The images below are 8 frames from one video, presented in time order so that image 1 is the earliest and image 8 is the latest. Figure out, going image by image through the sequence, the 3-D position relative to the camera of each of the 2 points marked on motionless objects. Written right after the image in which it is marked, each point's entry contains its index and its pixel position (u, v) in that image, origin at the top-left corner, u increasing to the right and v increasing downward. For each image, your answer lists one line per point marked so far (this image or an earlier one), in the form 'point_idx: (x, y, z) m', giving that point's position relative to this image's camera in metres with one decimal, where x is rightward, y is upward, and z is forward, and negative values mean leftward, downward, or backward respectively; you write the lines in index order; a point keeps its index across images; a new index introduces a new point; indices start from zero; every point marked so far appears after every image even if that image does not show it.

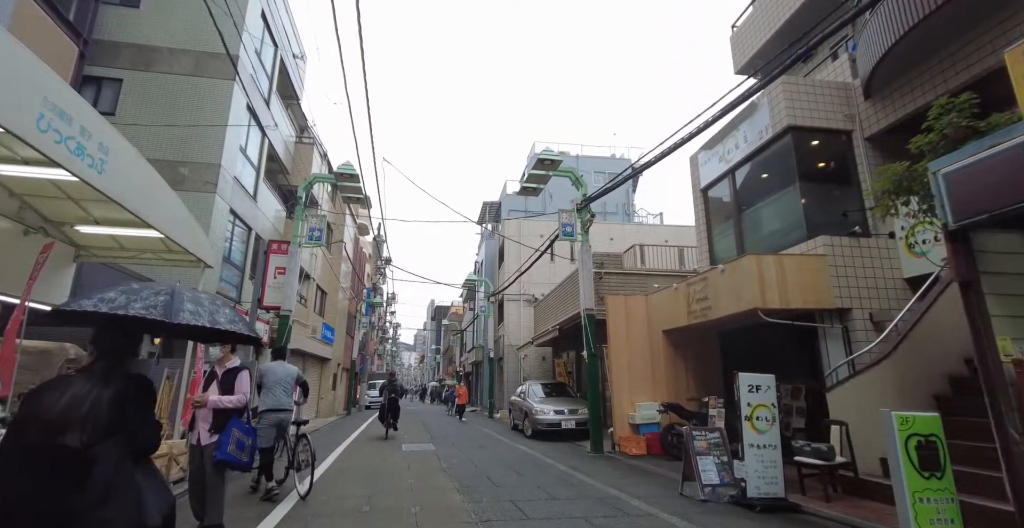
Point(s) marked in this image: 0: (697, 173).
0: (+4.6, +2.3, +12.1) m
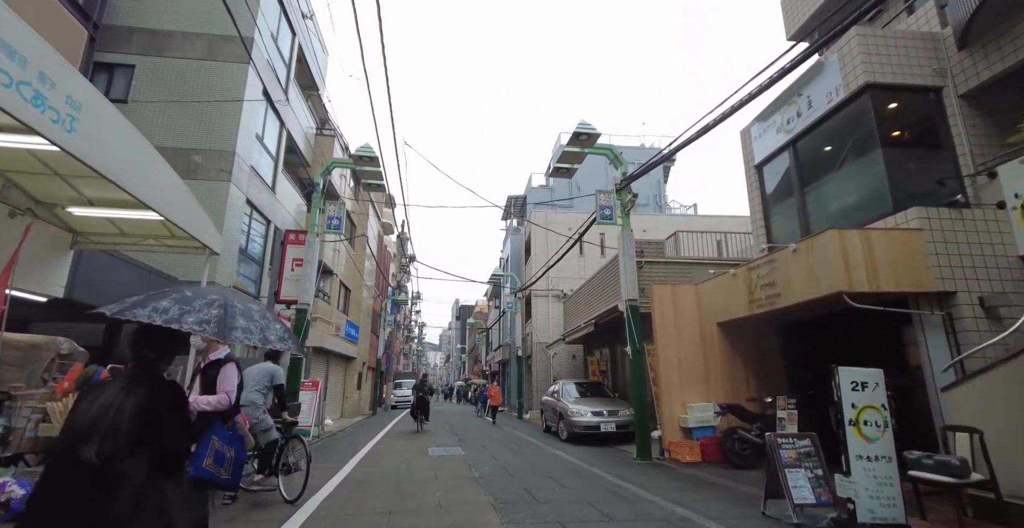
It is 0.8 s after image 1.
0: (+5.3, +2.6, +10.9) m
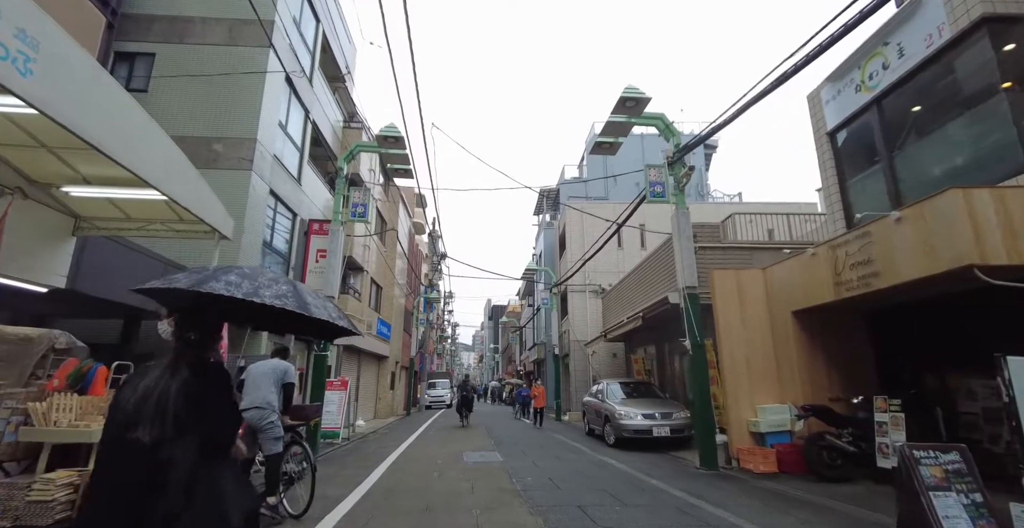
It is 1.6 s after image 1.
0: (+6.0, +2.9, +9.6) m
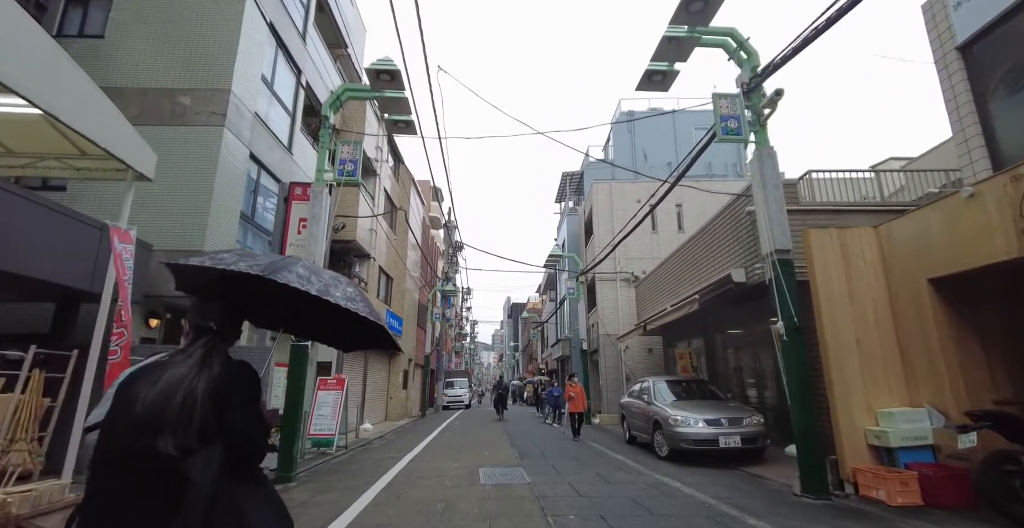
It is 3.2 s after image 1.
0: (+6.4, +3.6, +7.3) m
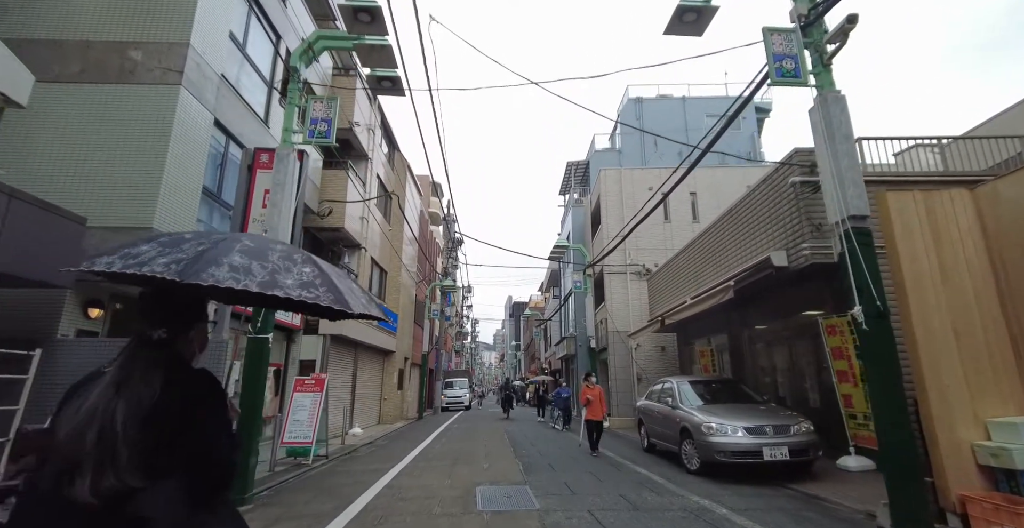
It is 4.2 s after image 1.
0: (+6.4, +3.9, +5.9) m
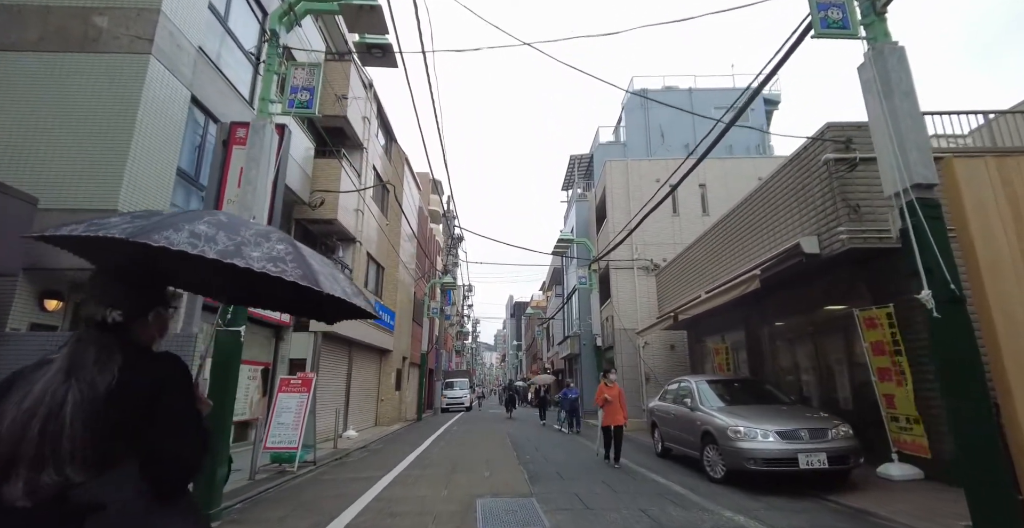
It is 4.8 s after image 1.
0: (+6.5, +4.1, +5.2) m
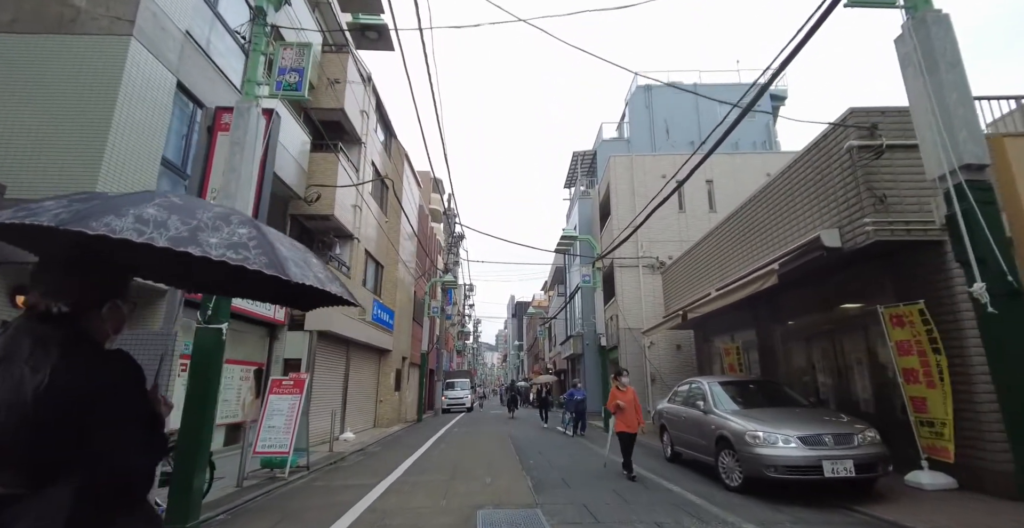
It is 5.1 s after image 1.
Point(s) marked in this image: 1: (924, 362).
0: (+6.5, +4.2, +4.8) m
1: (+5.2, -1.2, +6.1) m
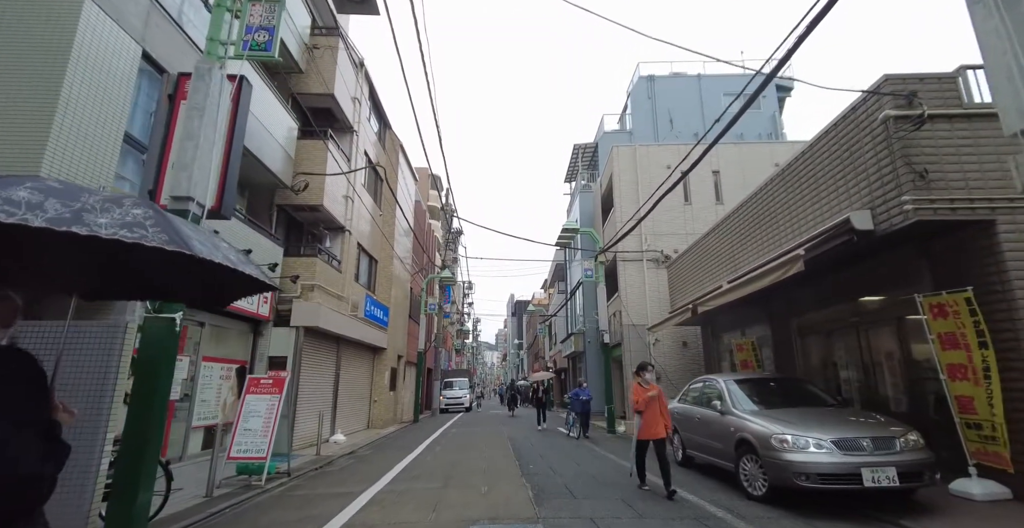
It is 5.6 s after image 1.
0: (+6.5, +4.3, +4.1) m
1: (+5.1, -1.0, +5.4) m
